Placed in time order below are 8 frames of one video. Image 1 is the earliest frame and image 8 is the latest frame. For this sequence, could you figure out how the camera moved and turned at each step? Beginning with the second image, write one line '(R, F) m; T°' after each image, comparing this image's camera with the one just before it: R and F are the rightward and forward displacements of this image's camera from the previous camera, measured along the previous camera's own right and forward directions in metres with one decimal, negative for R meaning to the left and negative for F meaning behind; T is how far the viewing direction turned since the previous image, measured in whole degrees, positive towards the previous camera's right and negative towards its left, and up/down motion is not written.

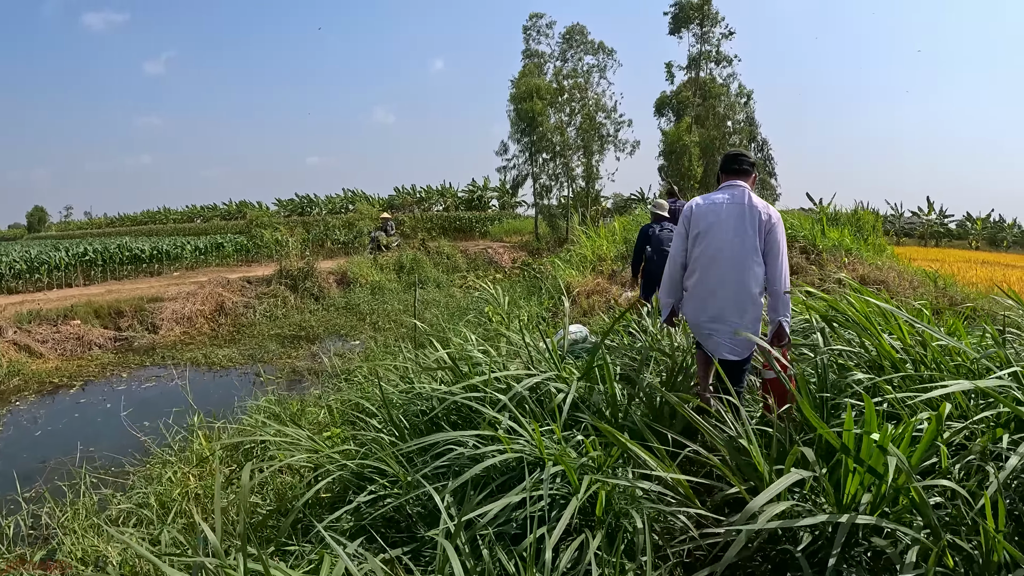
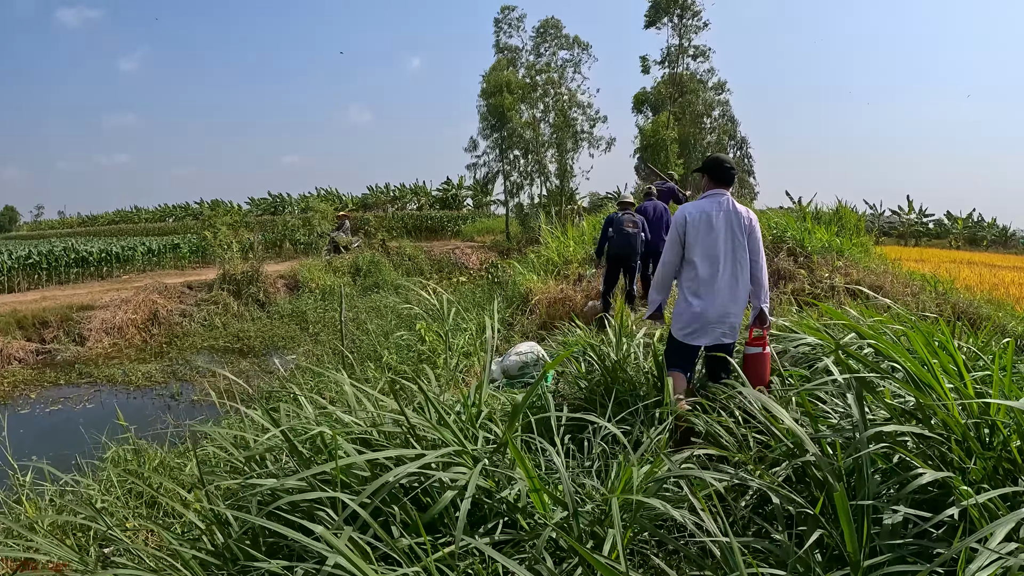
(+0.2, +0.8) m; +1°
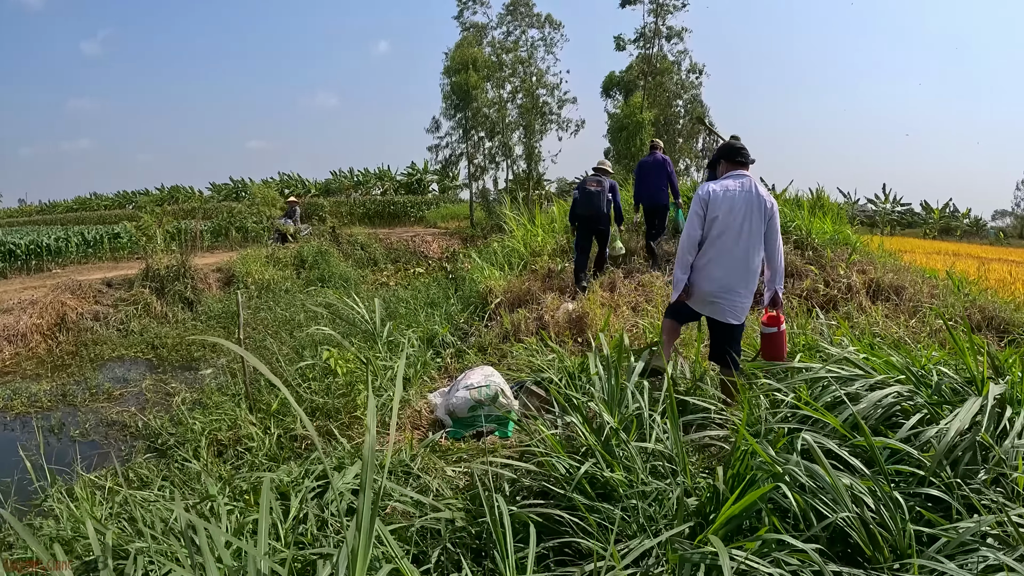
(+0.1, +1.1) m; +2°
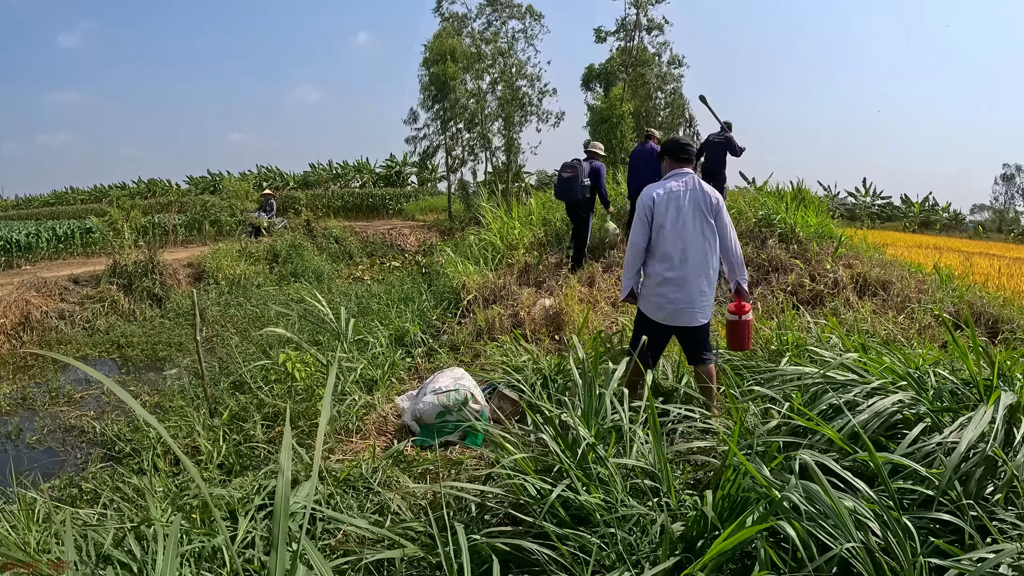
(0.0, +0.2) m; +1°
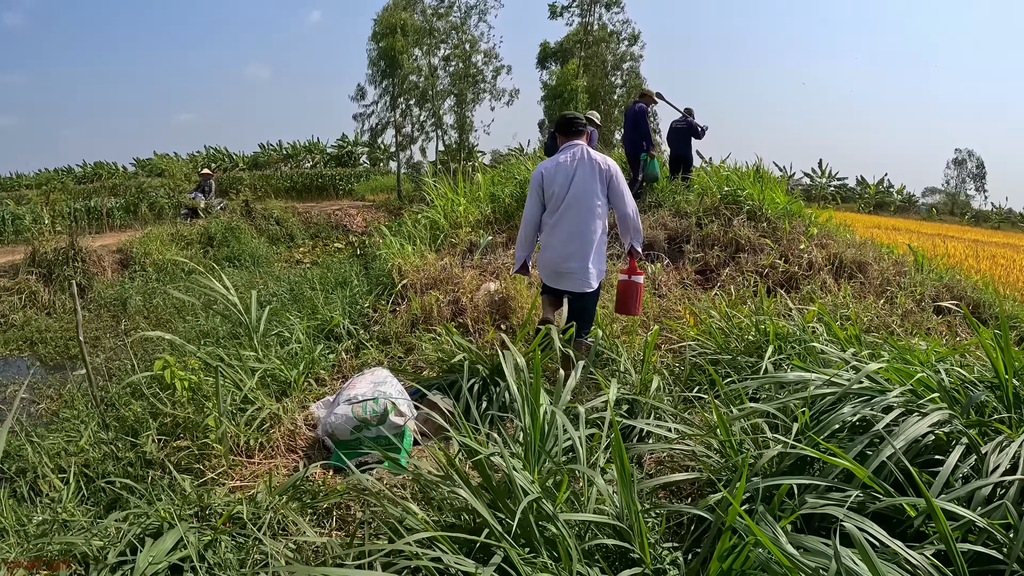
(+0.1, +0.5) m; +2°
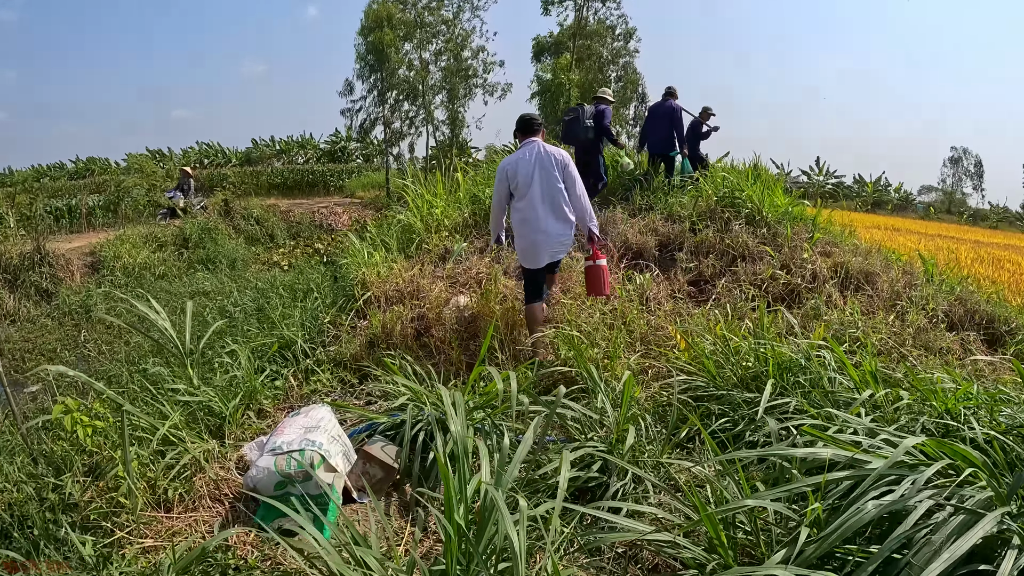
(+0.1, +0.4) m; 0°
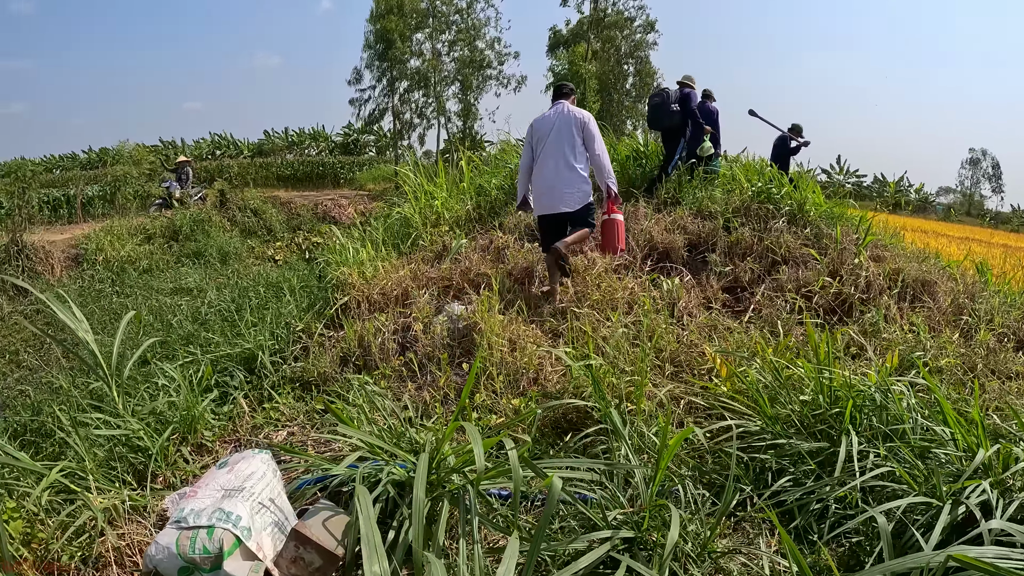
(0.0, +0.6) m; -1°
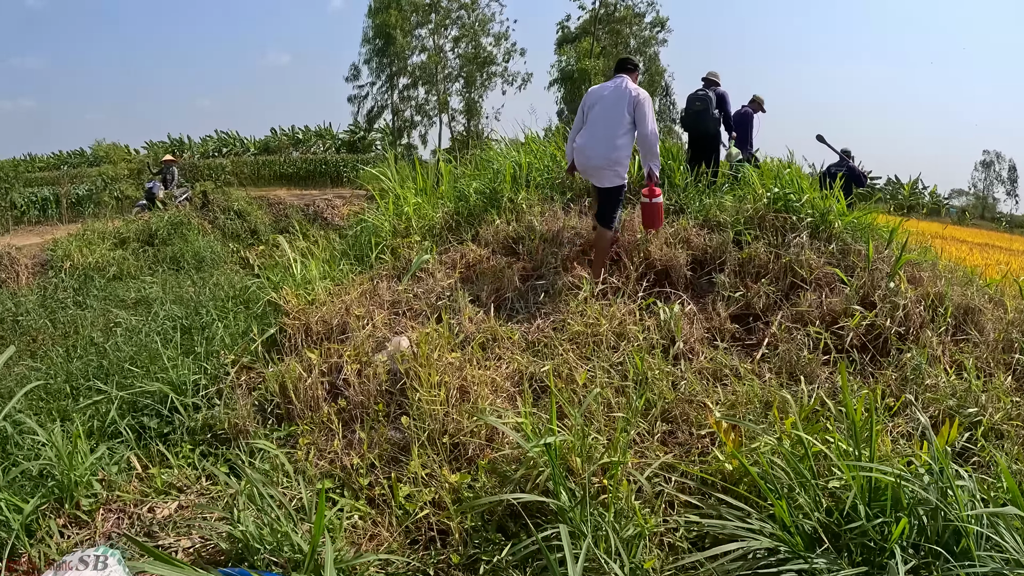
(+0.1, +0.6) m; -1°
